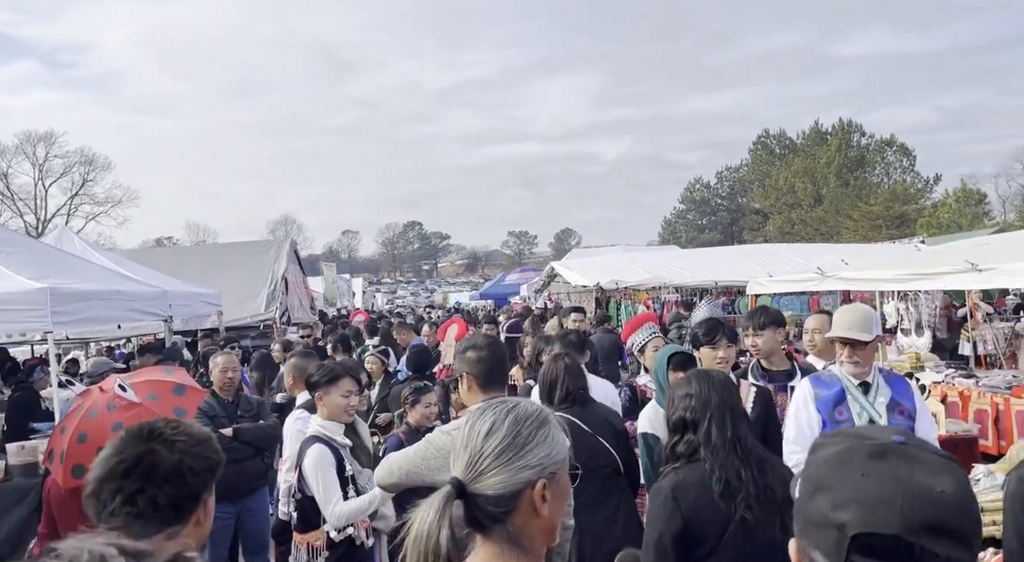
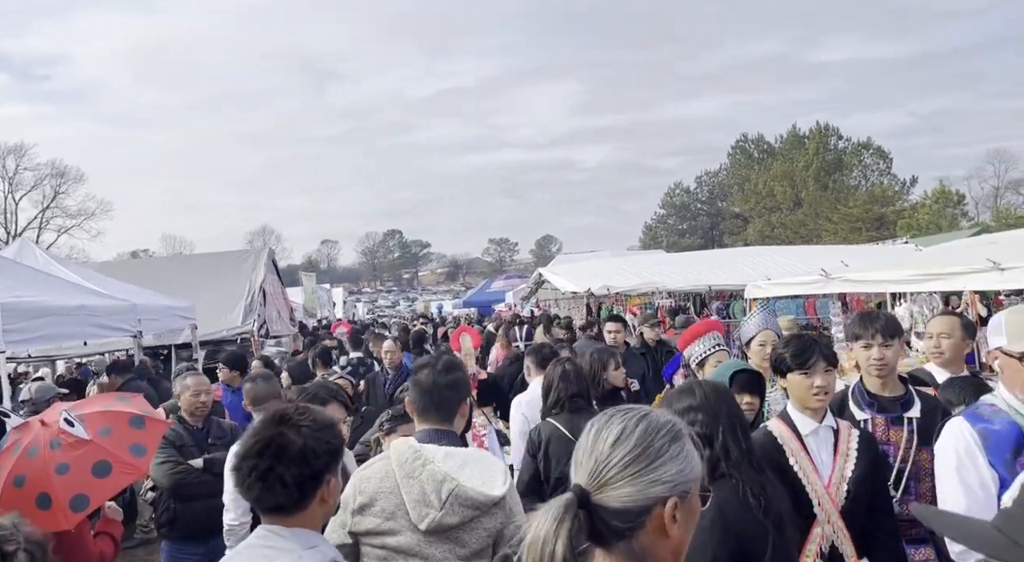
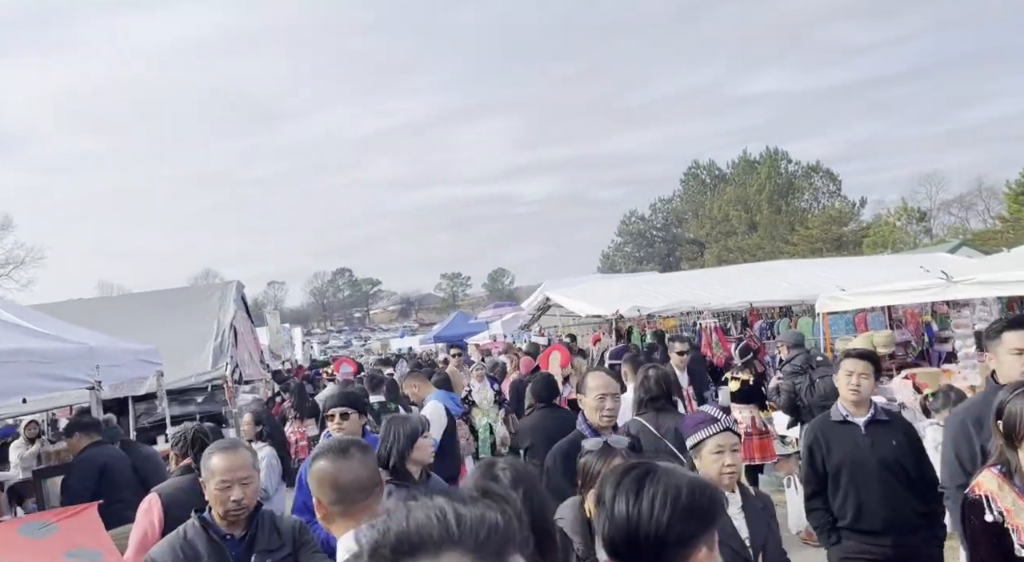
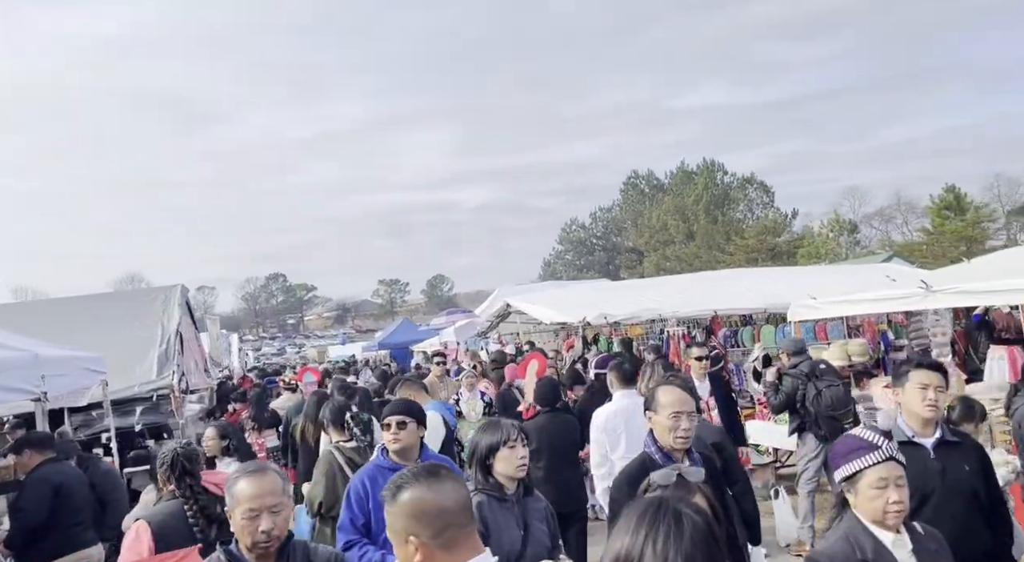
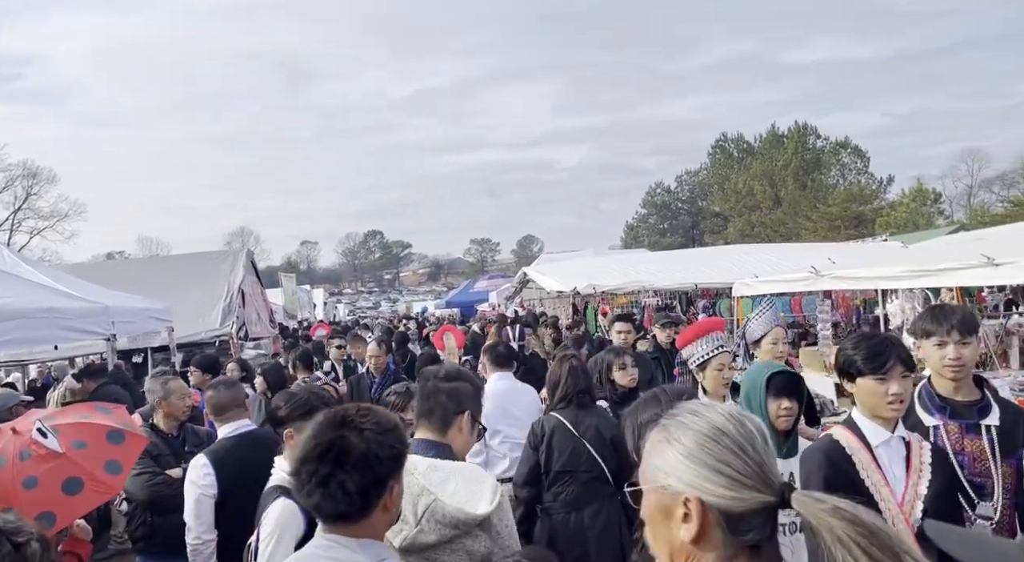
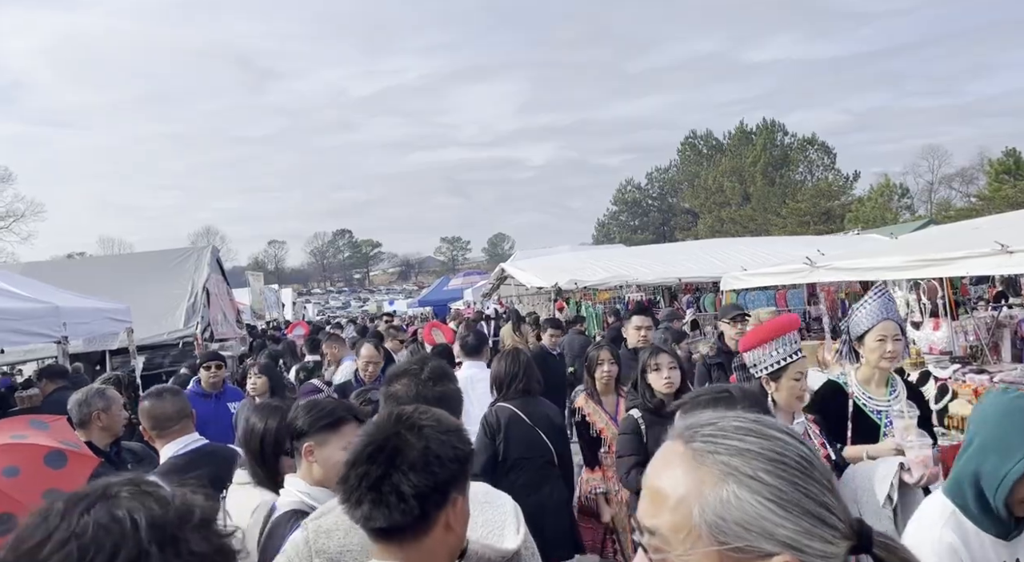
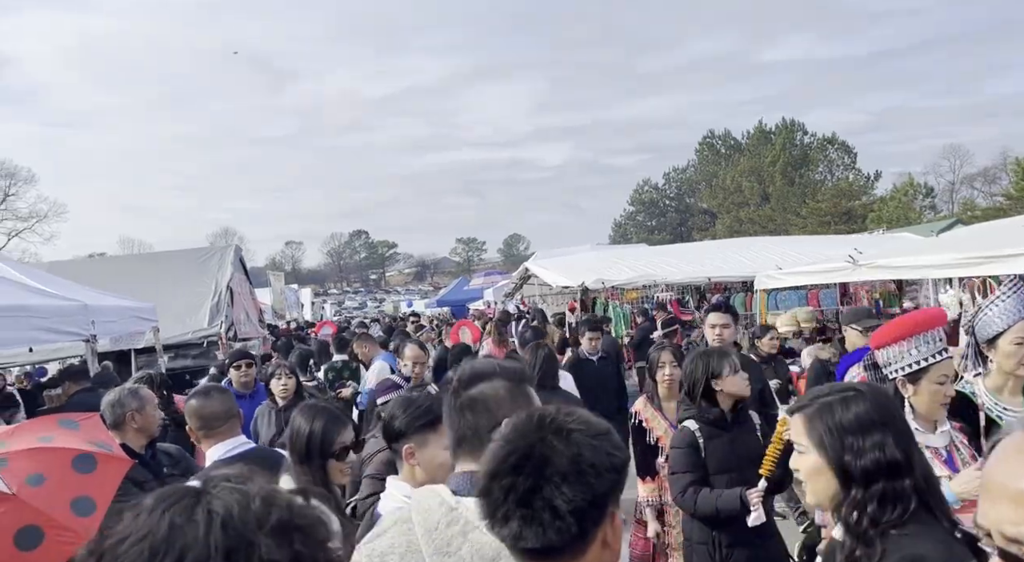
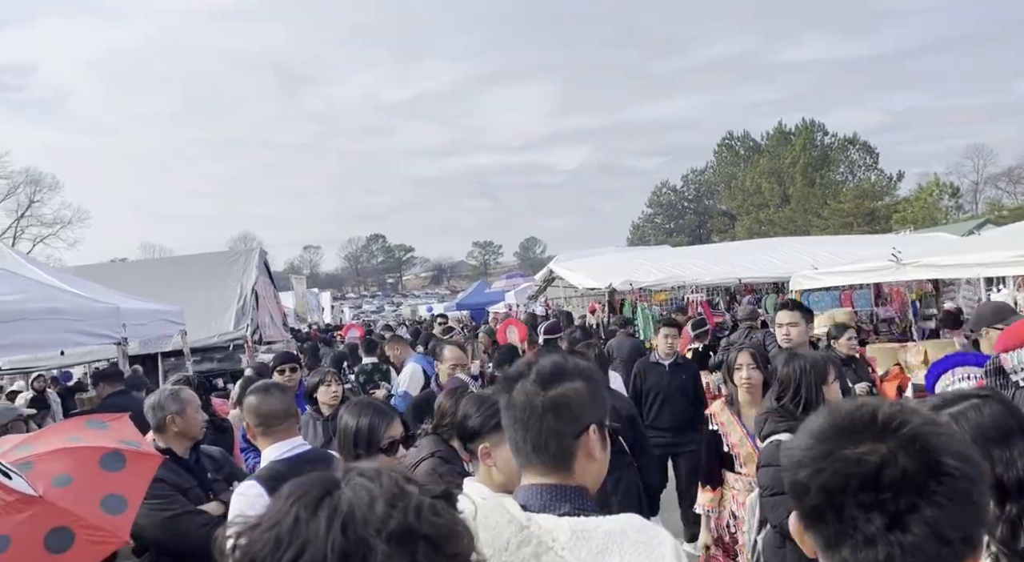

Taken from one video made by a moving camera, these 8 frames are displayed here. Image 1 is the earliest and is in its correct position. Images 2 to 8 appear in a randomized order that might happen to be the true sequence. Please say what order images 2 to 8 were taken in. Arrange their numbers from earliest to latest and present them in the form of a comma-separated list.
2, 5, 6, 7, 8, 3, 4
